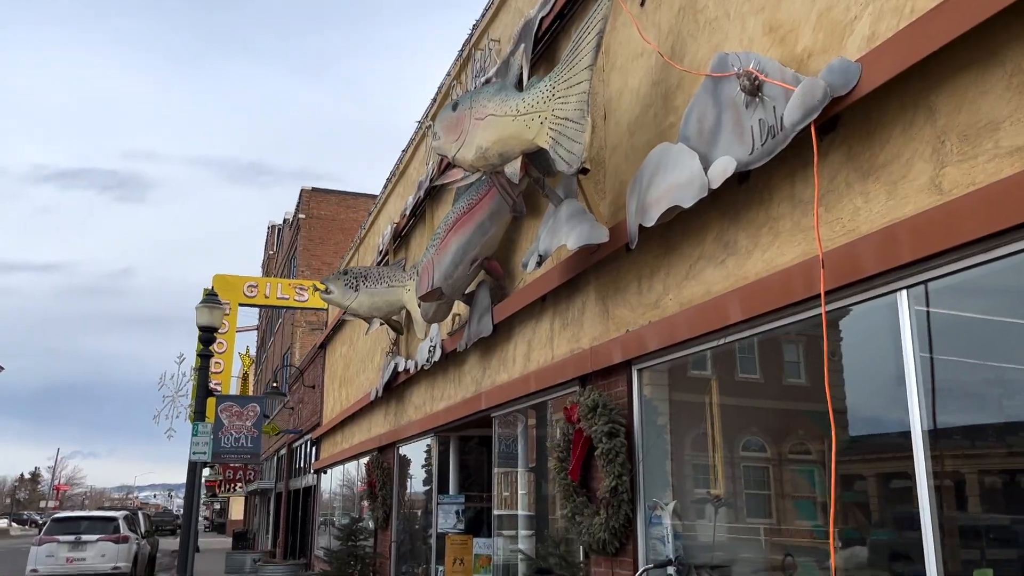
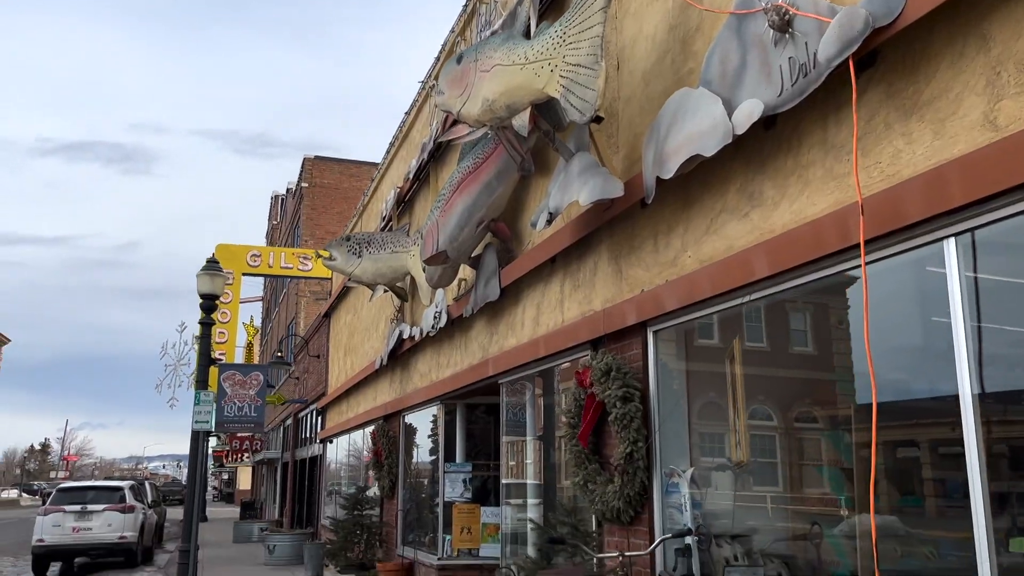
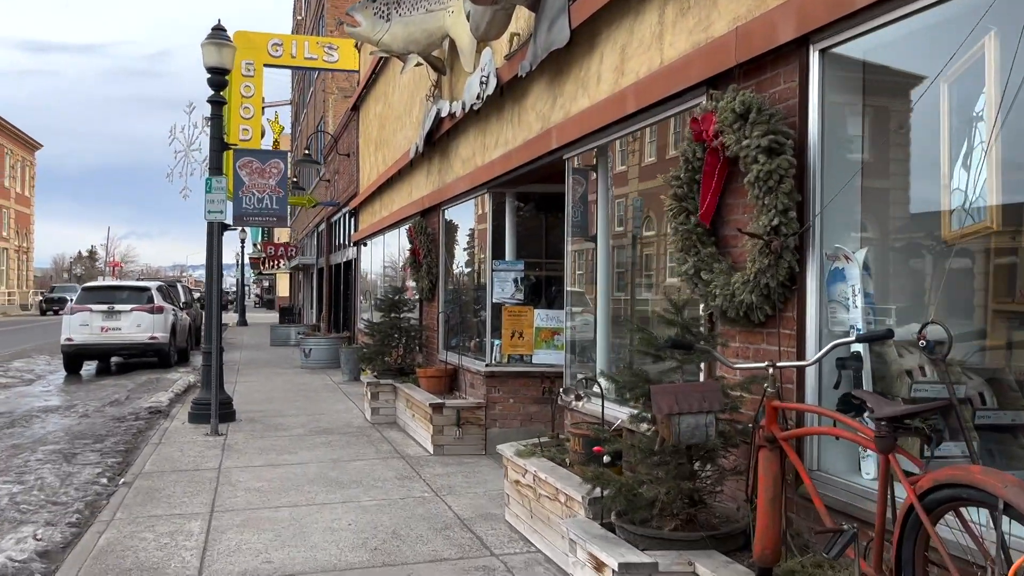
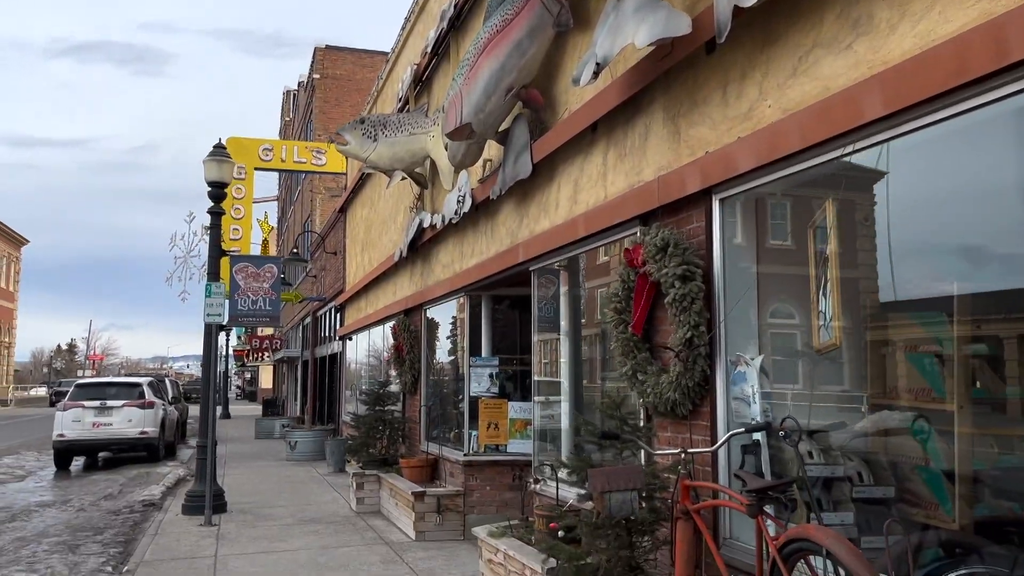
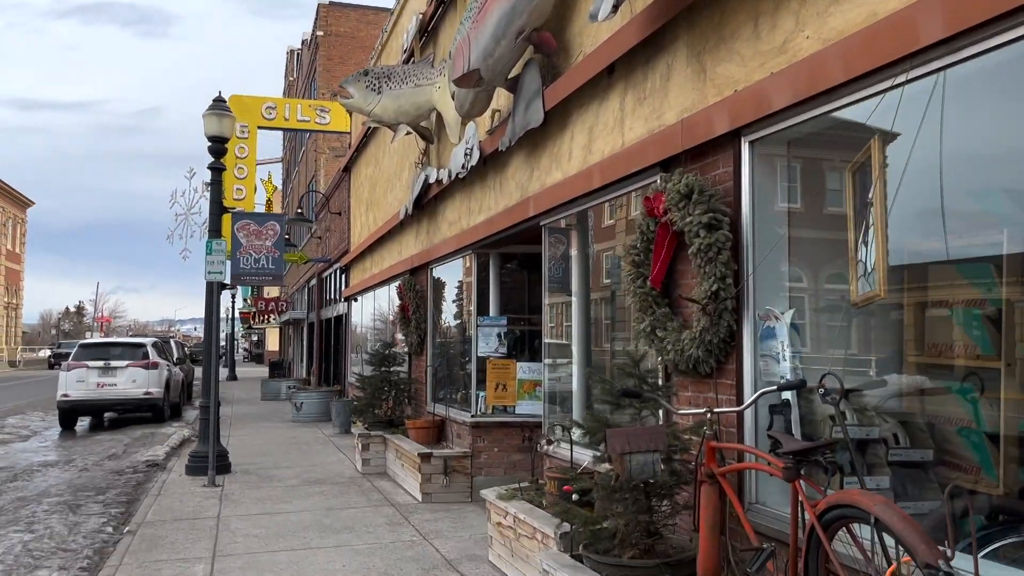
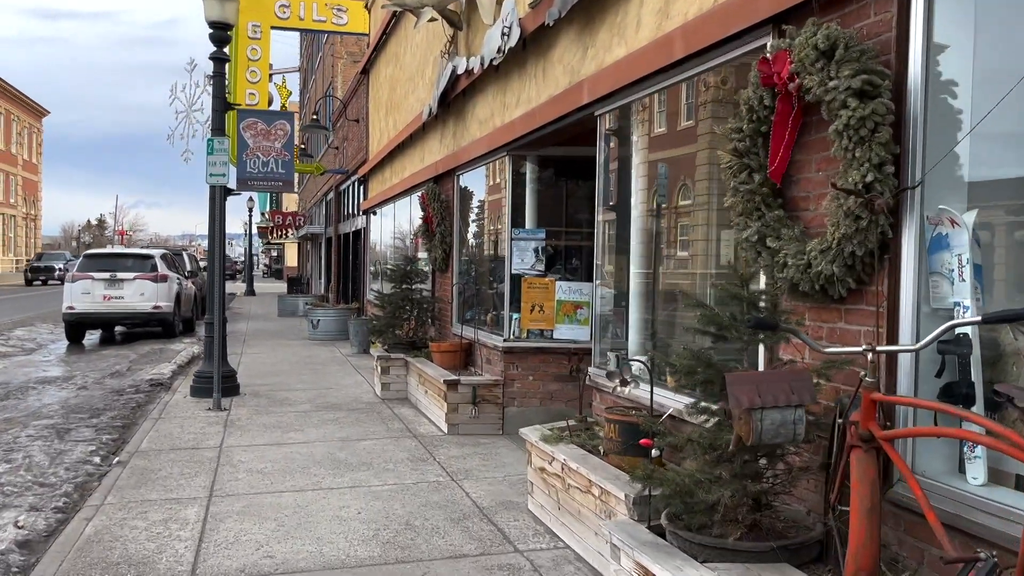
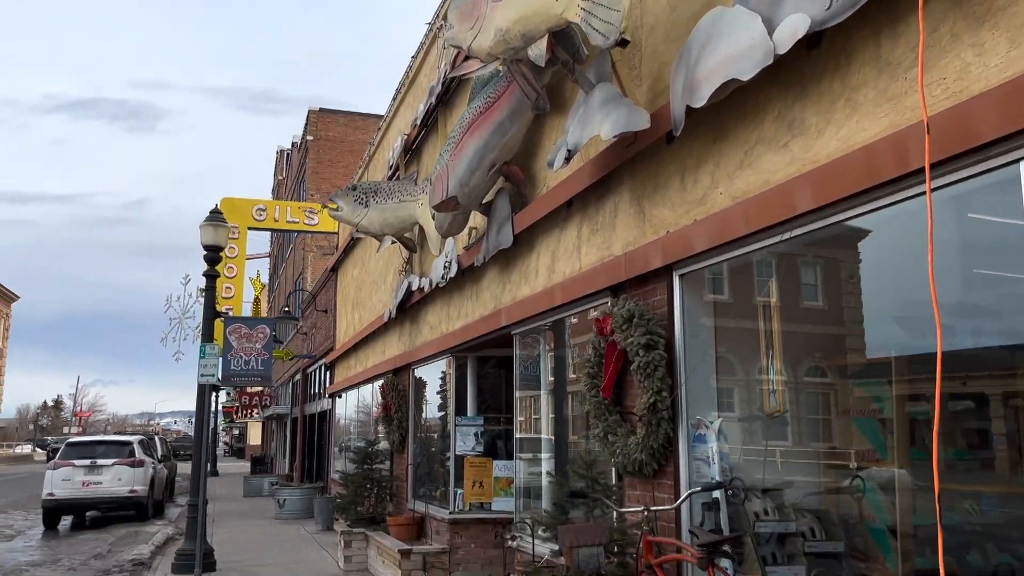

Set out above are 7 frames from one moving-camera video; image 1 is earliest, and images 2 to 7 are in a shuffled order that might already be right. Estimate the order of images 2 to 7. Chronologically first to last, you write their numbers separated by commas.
2, 7, 4, 5, 3, 6
